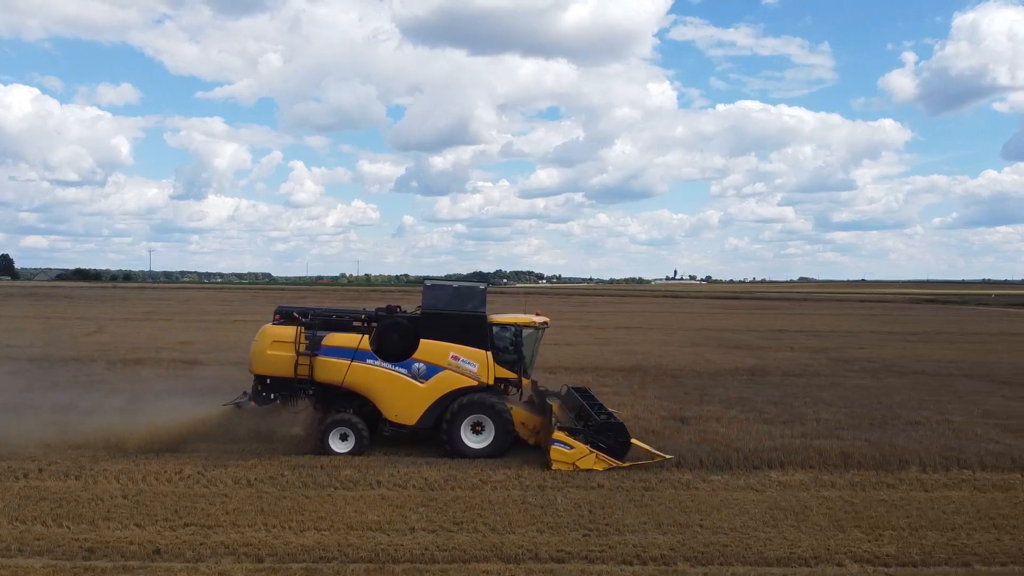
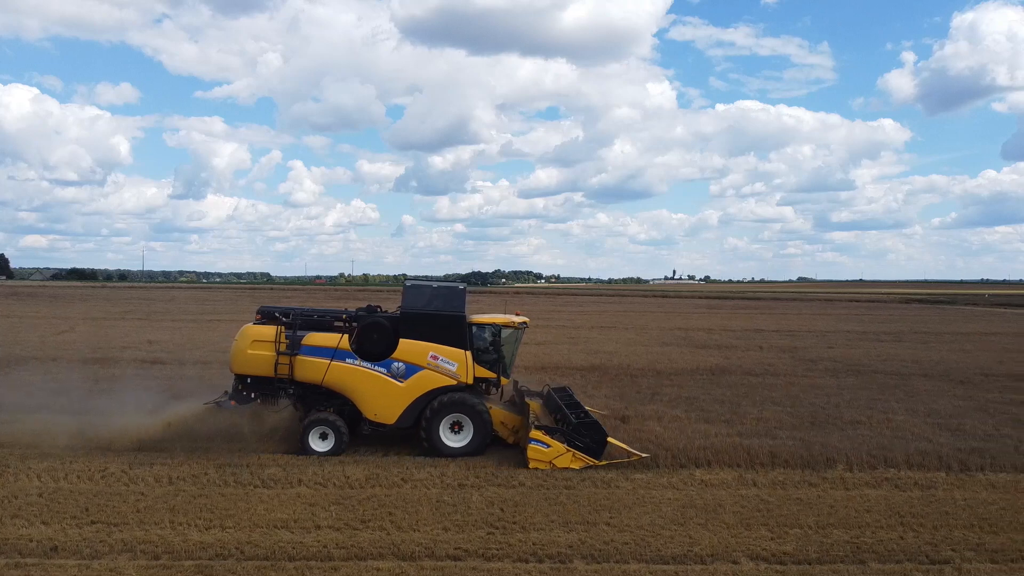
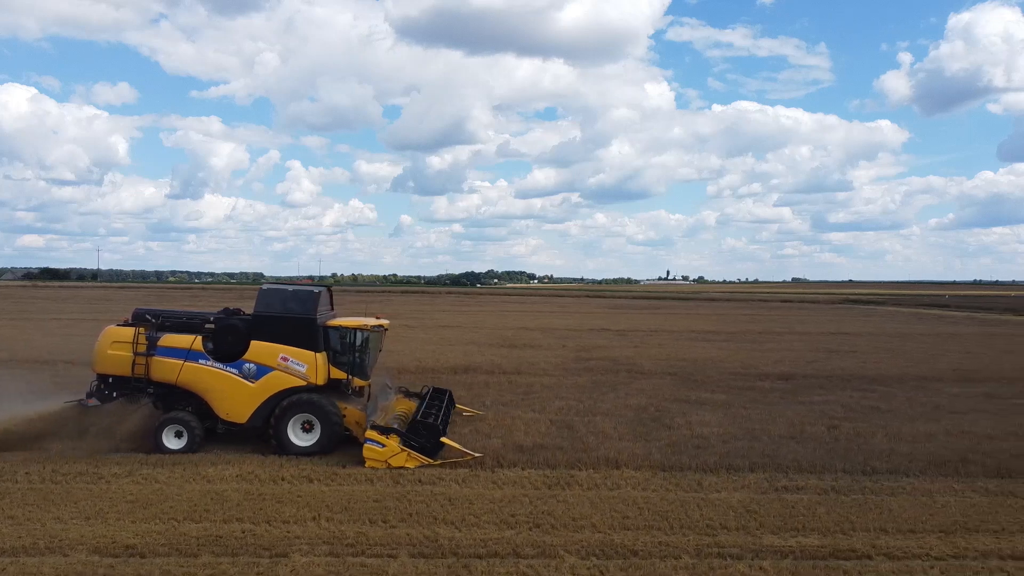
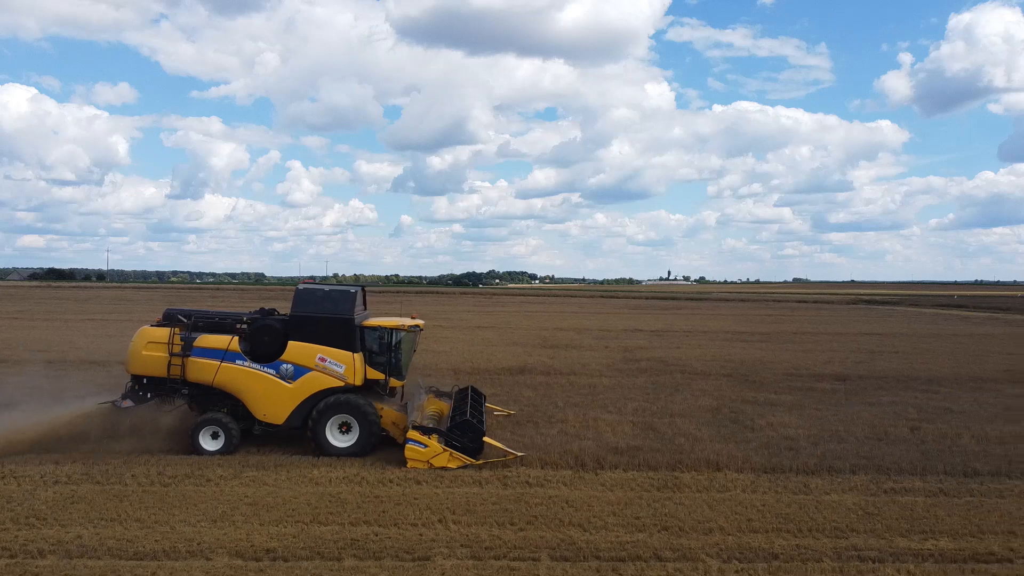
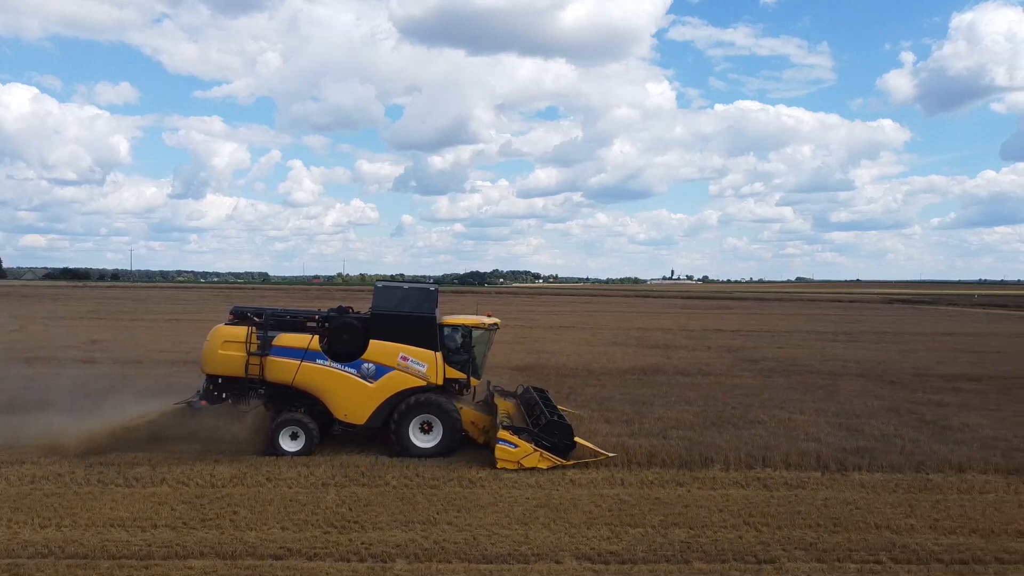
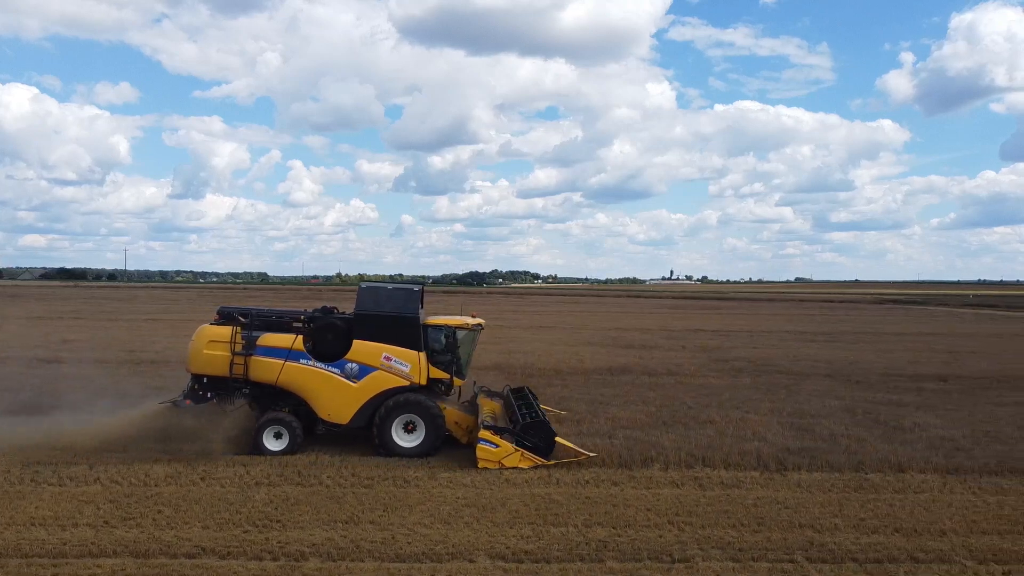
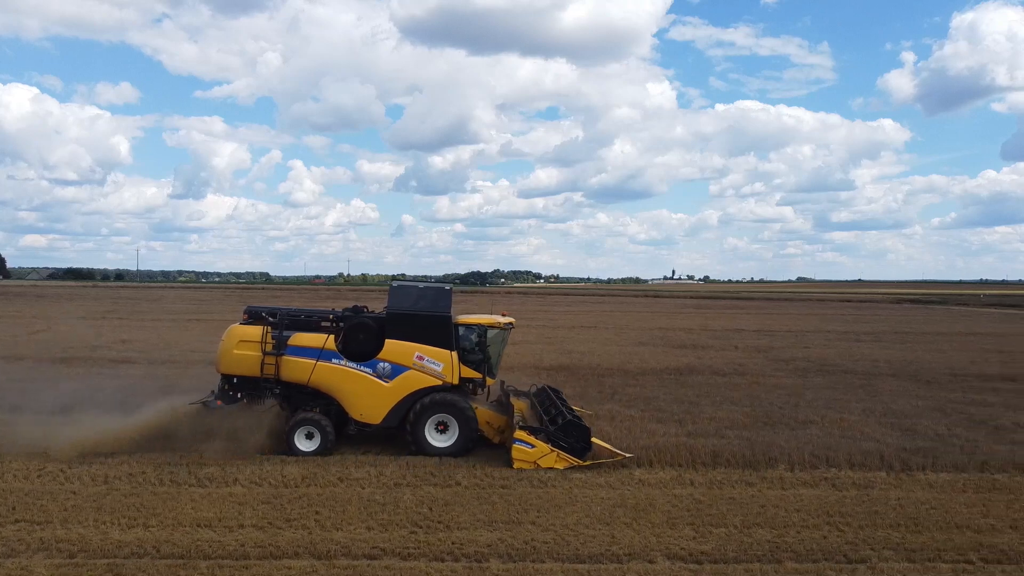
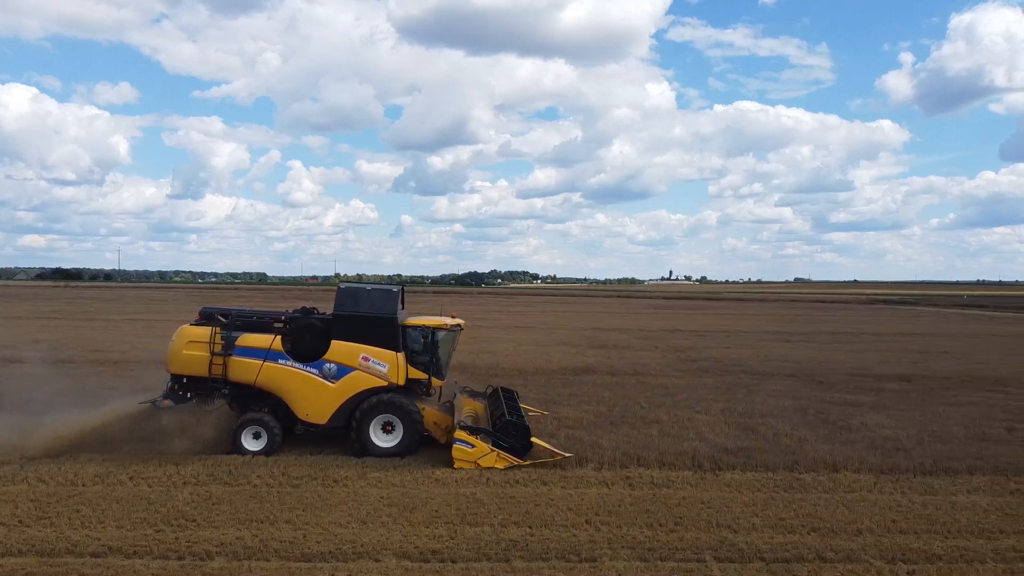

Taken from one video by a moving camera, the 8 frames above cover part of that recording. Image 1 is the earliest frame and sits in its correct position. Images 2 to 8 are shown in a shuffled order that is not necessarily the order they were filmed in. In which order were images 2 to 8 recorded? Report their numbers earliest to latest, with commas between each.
2, 7, 5, 6, 8, 4, 3
